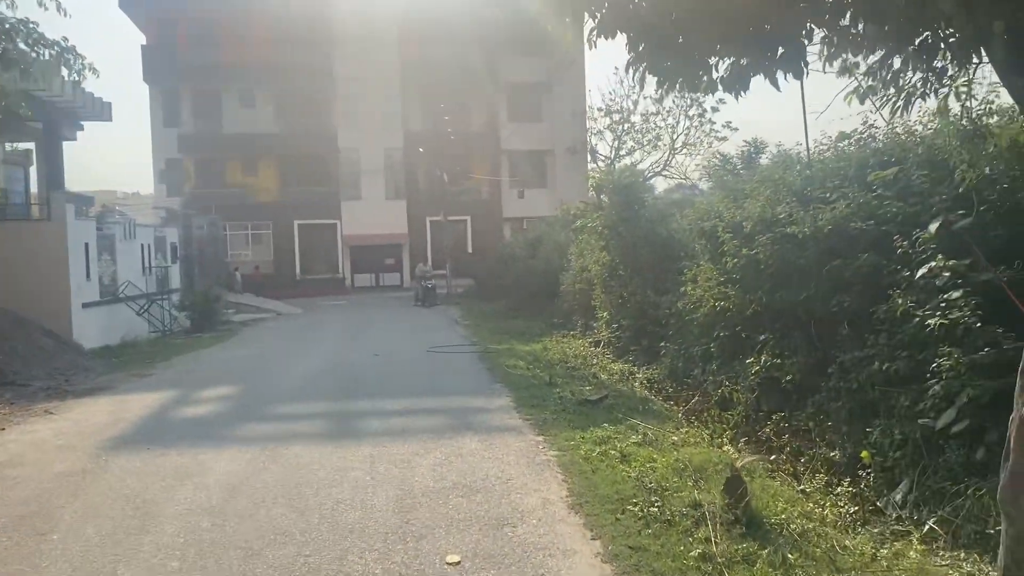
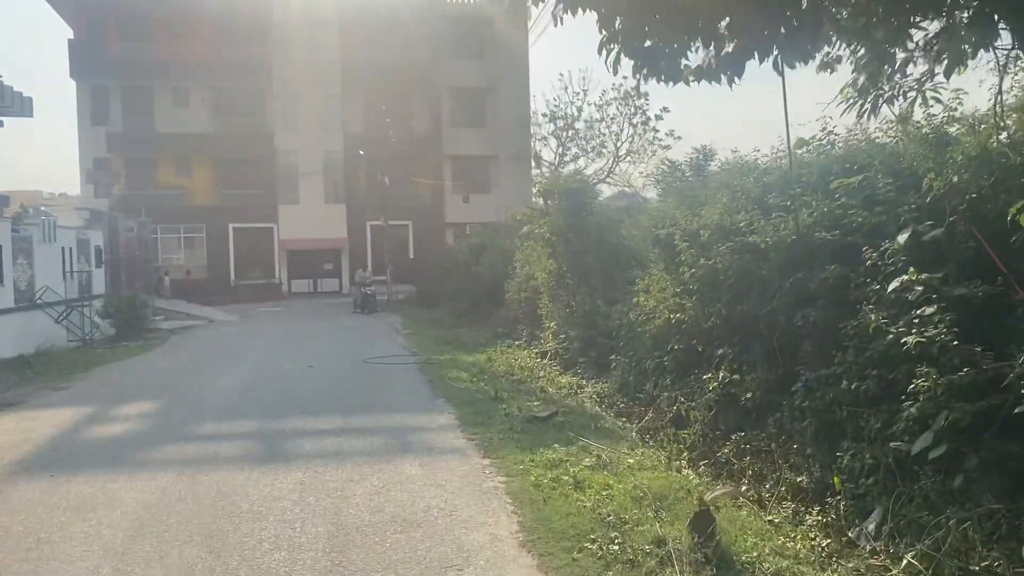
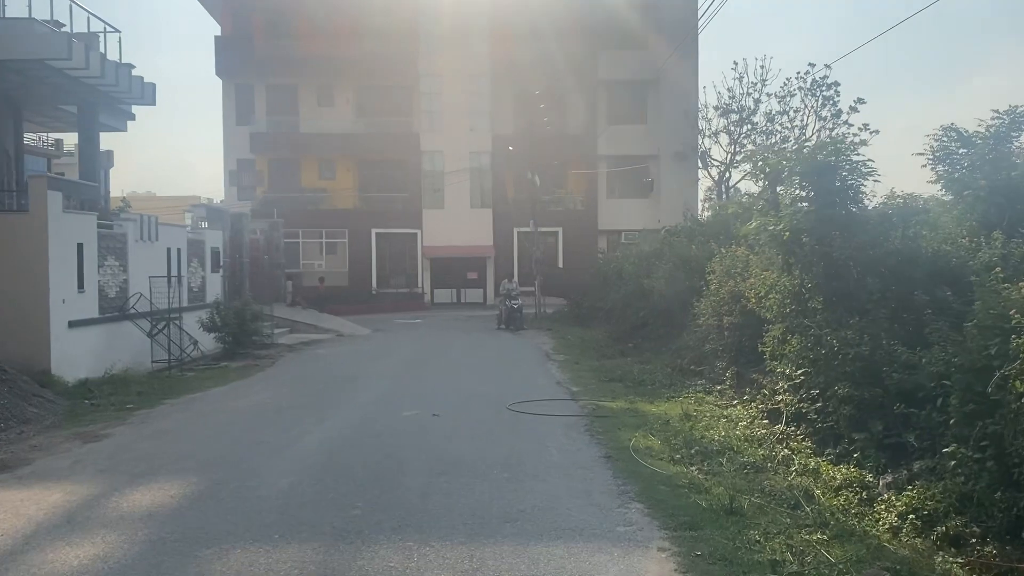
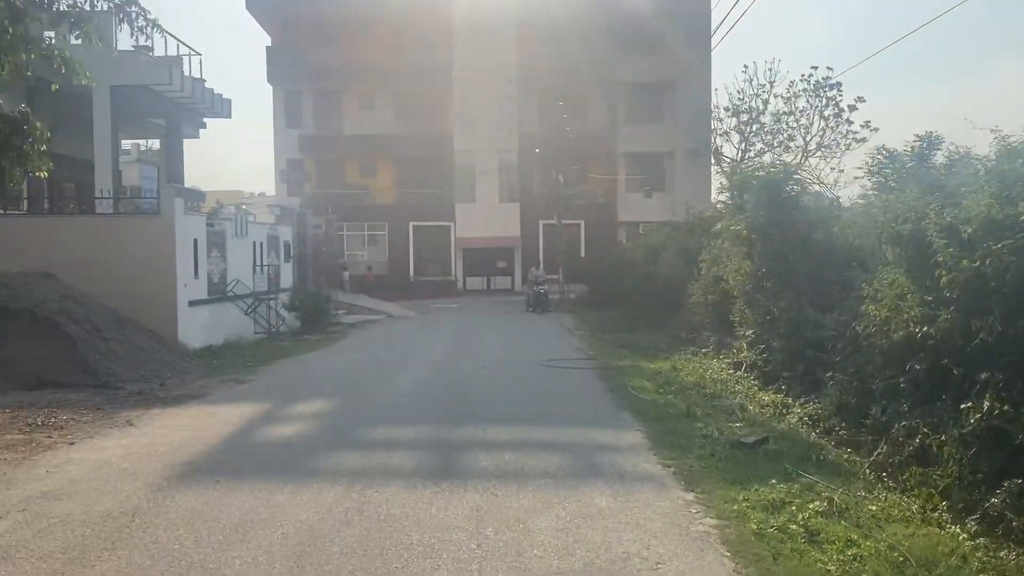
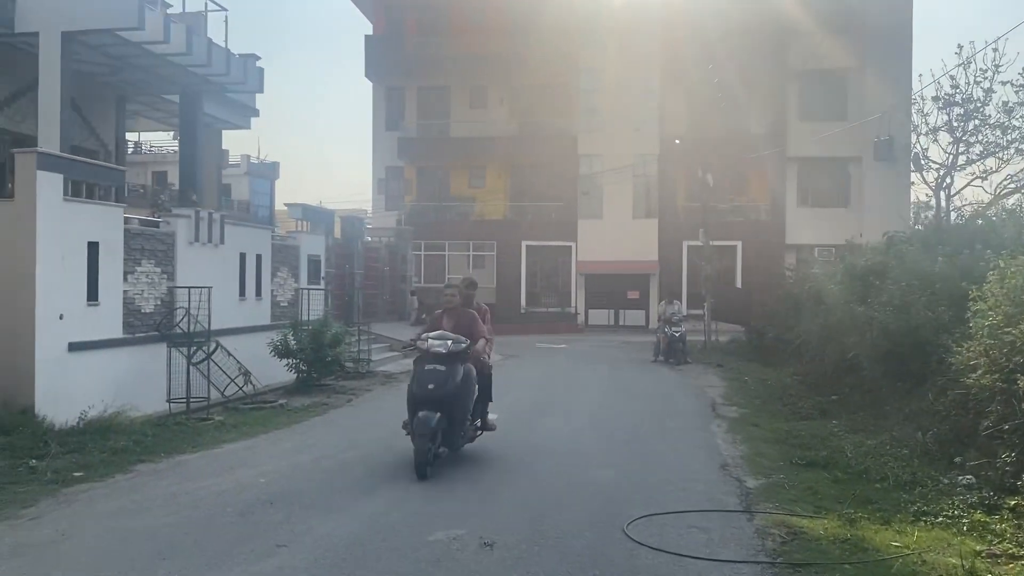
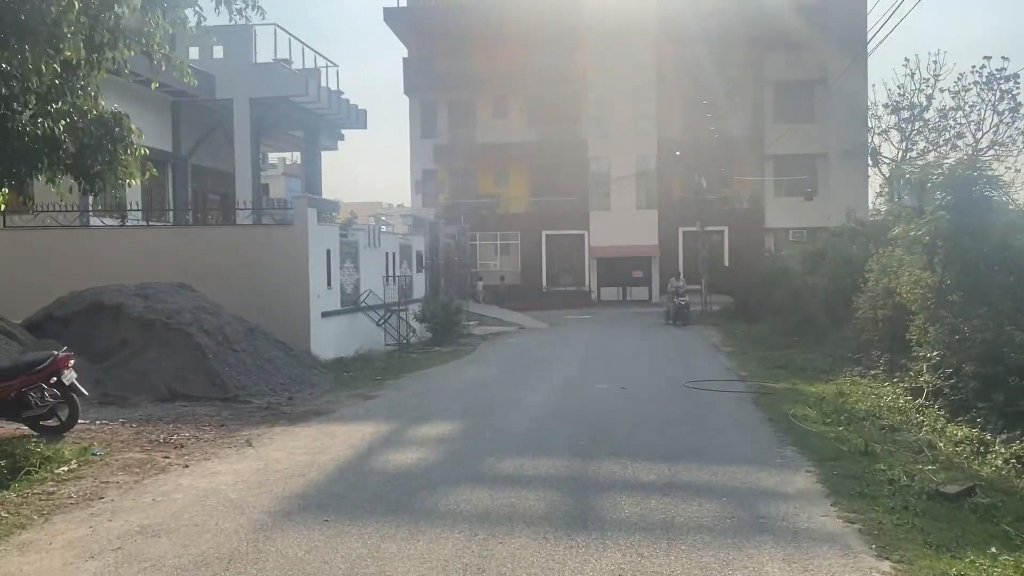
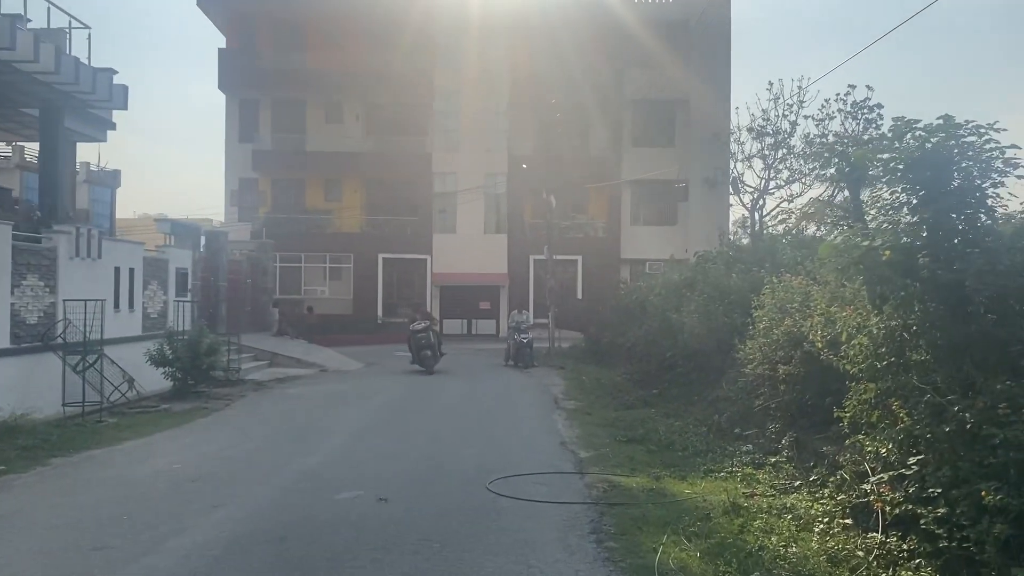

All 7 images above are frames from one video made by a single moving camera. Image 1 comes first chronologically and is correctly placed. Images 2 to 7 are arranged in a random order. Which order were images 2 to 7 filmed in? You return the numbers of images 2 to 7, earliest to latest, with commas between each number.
2, 4, 6, 3, 7, 5
